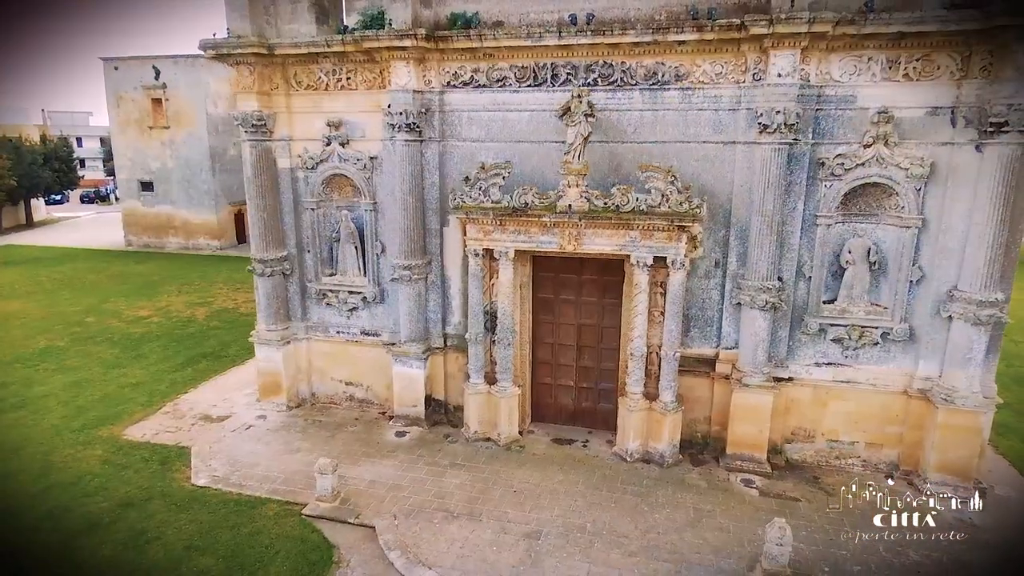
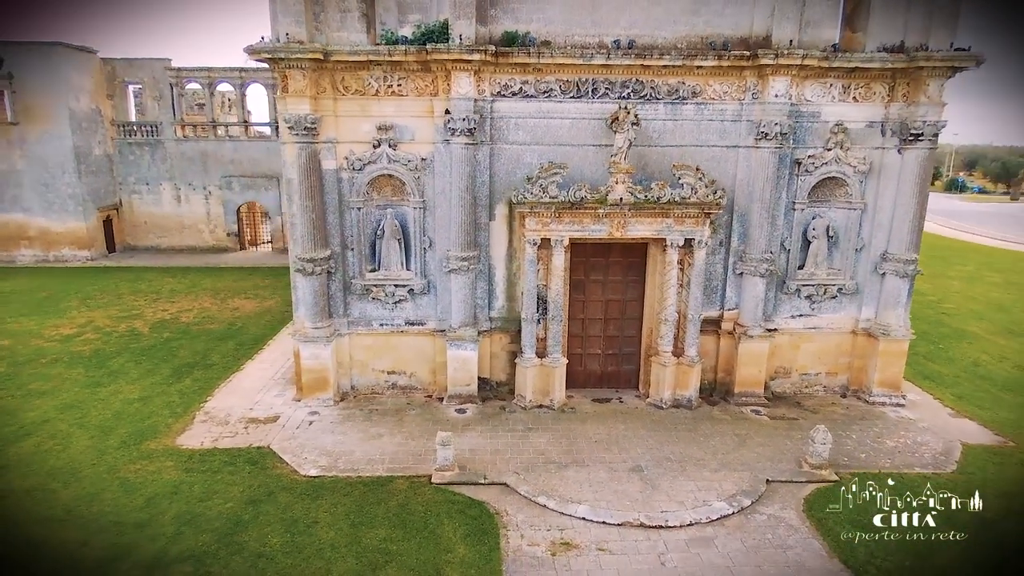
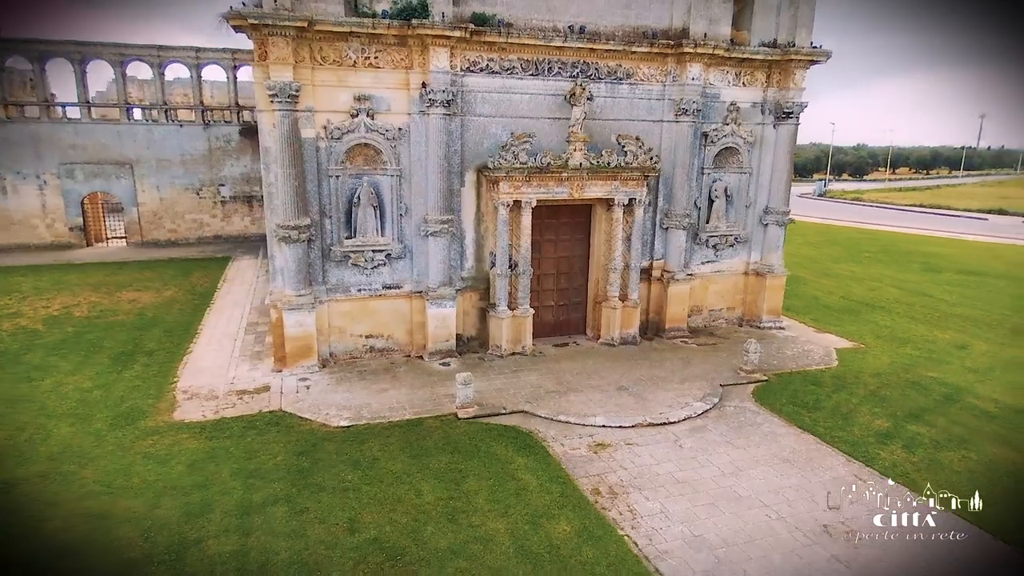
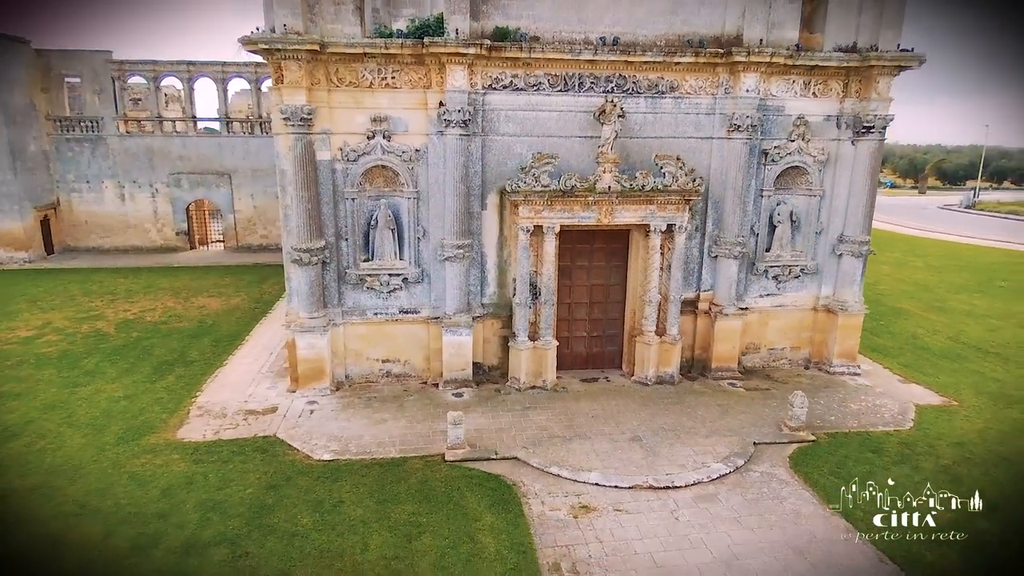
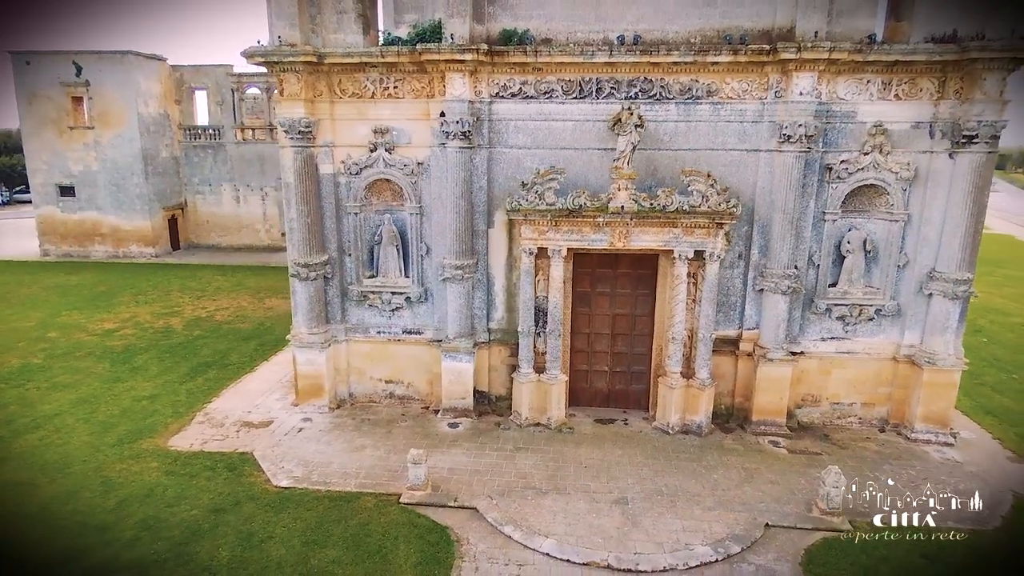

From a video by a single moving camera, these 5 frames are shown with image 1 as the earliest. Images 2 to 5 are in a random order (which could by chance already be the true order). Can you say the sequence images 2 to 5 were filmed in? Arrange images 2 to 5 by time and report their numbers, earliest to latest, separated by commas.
5, 2, 4, 3
